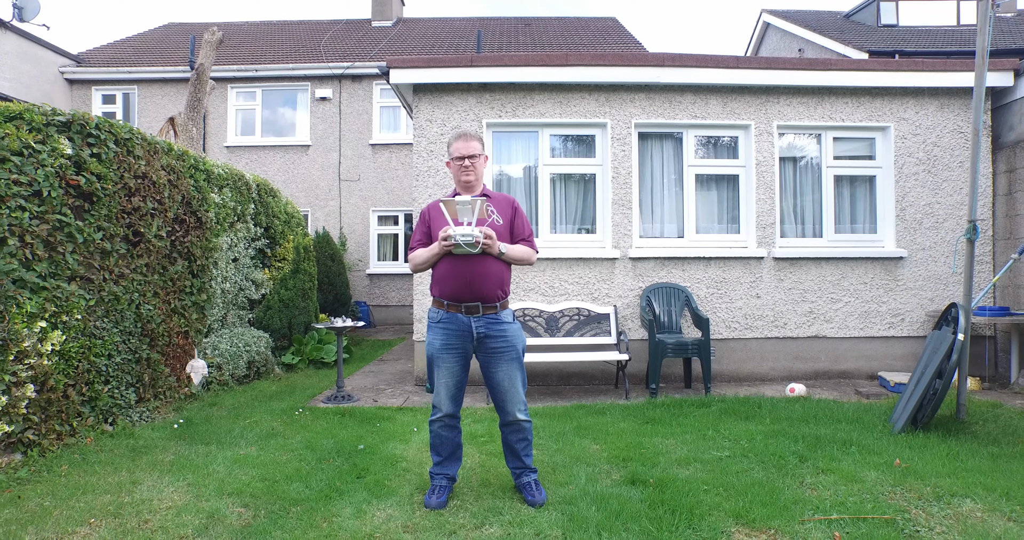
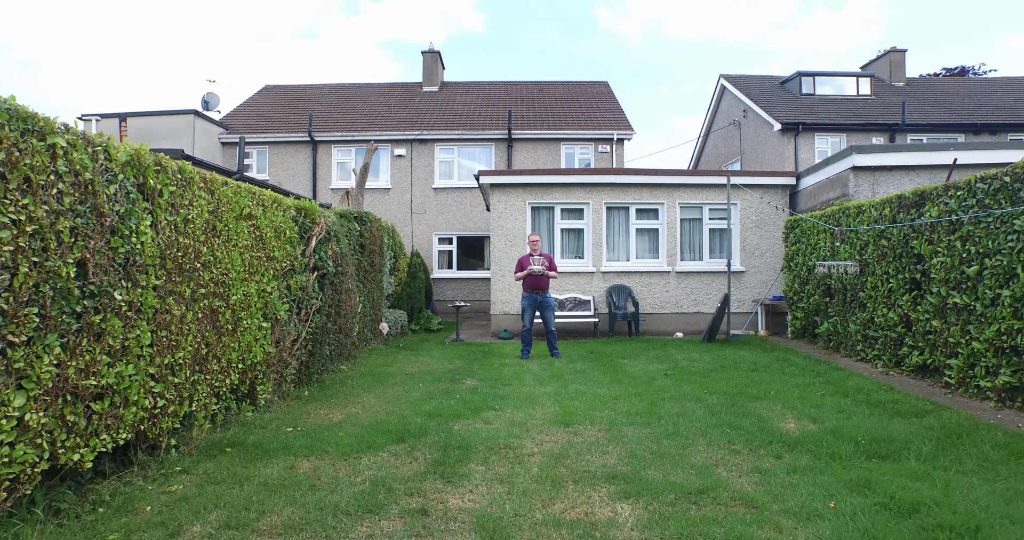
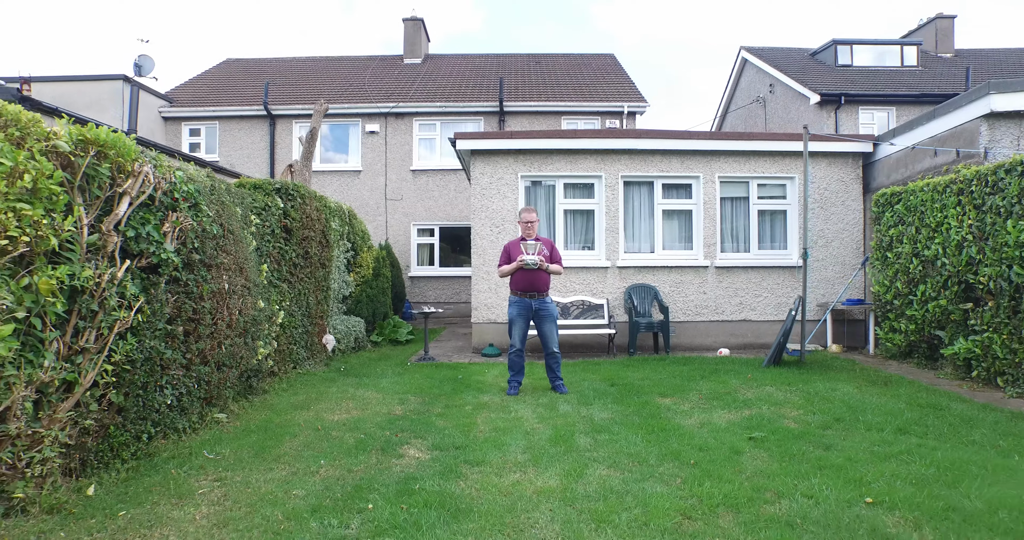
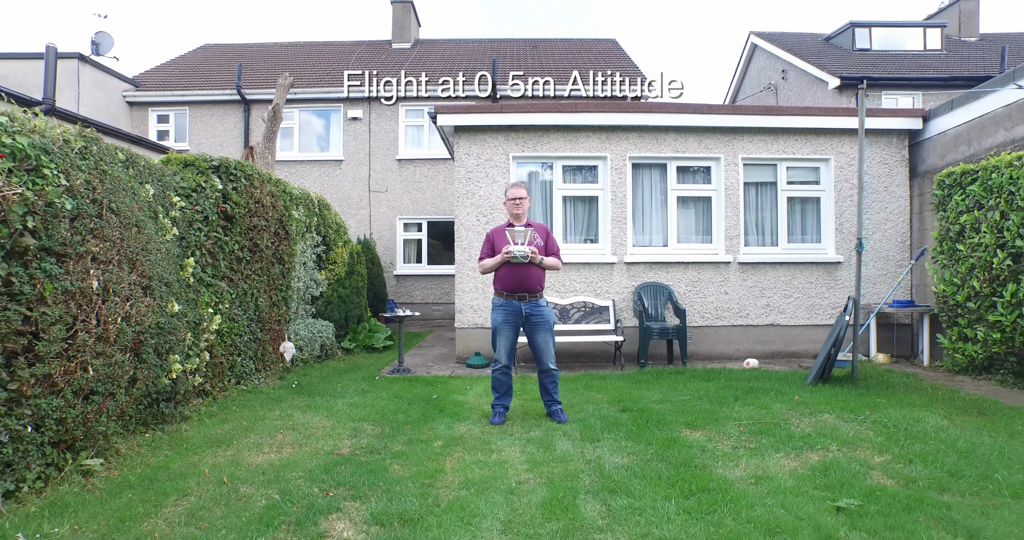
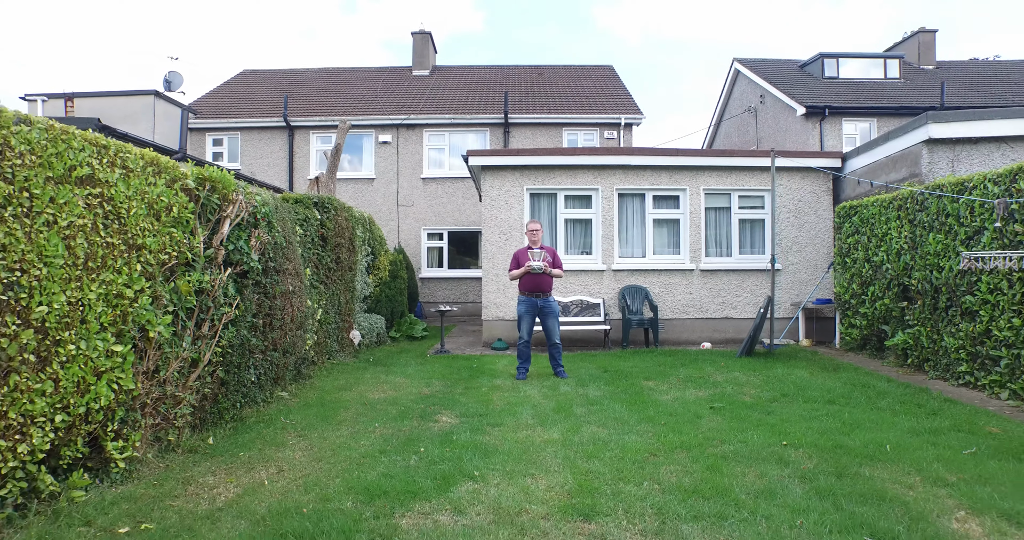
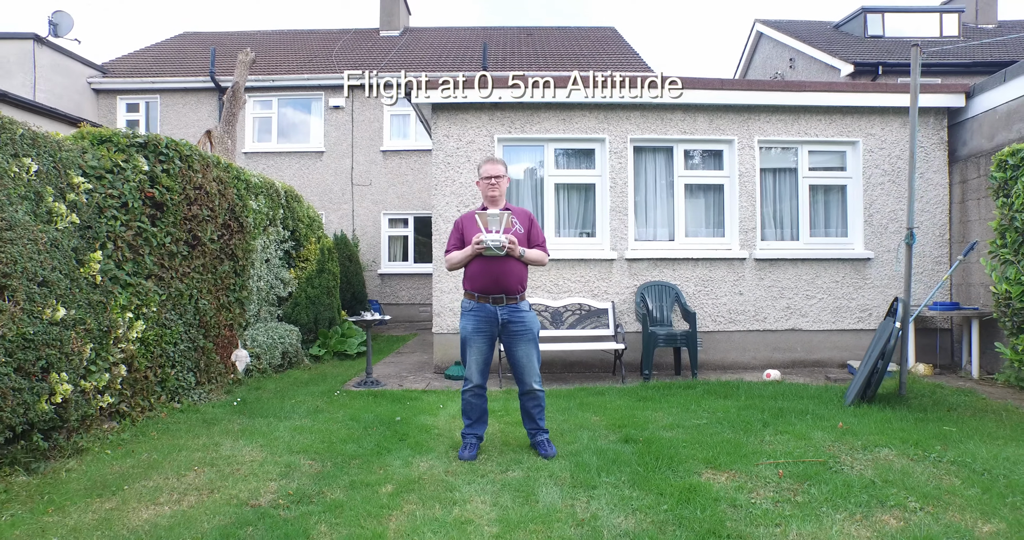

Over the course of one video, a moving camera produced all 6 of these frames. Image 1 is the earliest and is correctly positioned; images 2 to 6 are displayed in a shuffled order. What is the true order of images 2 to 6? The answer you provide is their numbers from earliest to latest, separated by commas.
6, 4, 3, 5, 2
